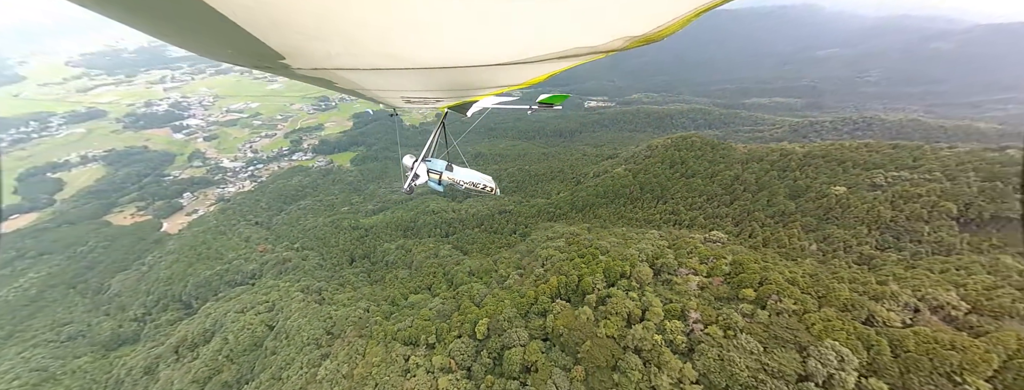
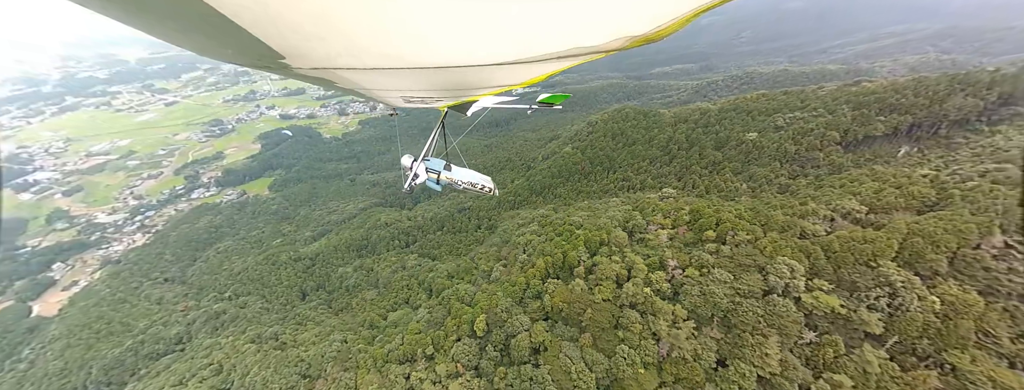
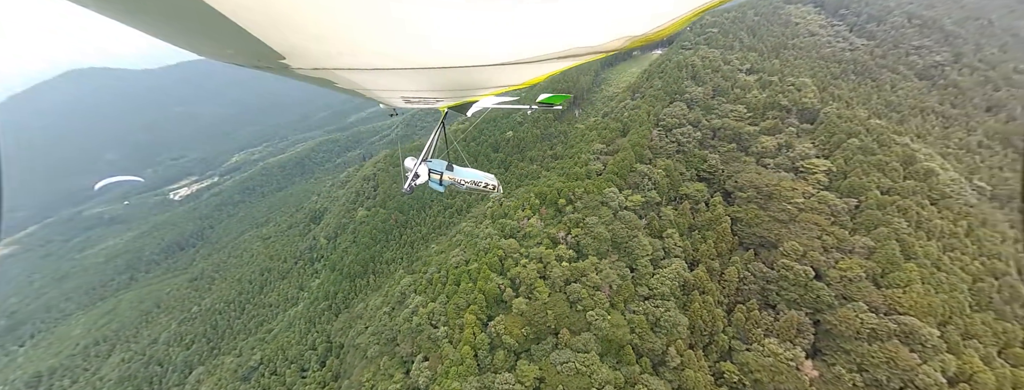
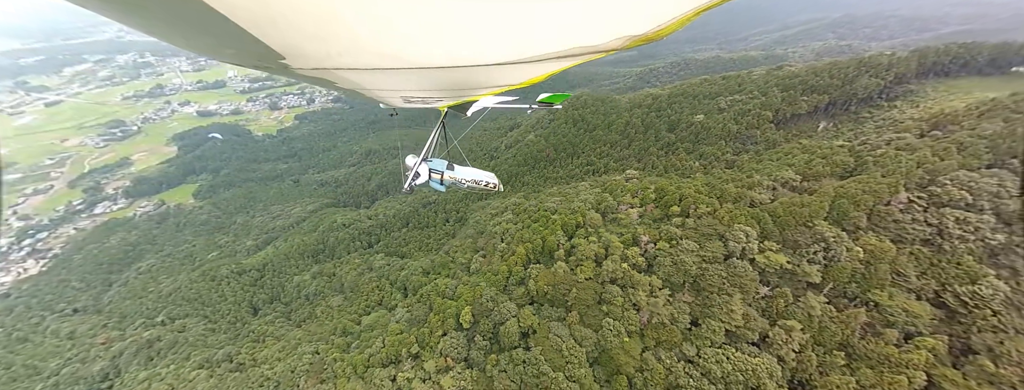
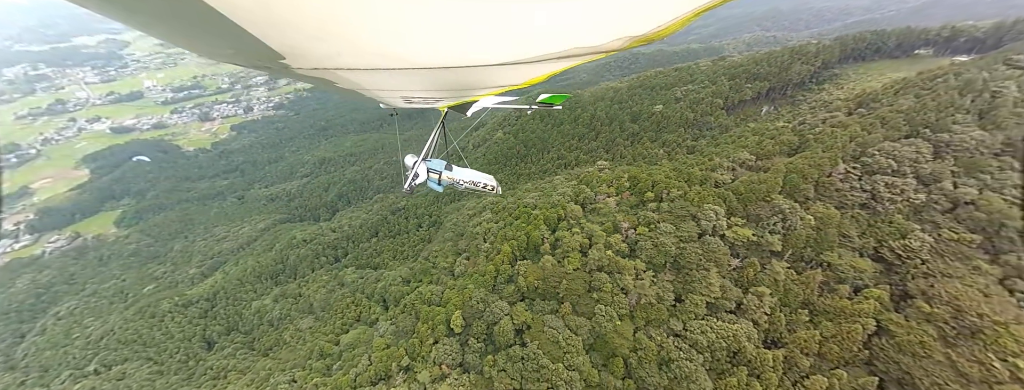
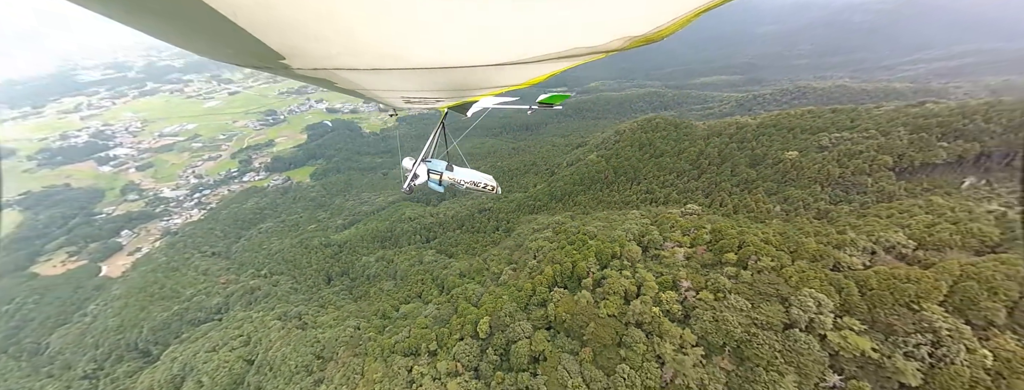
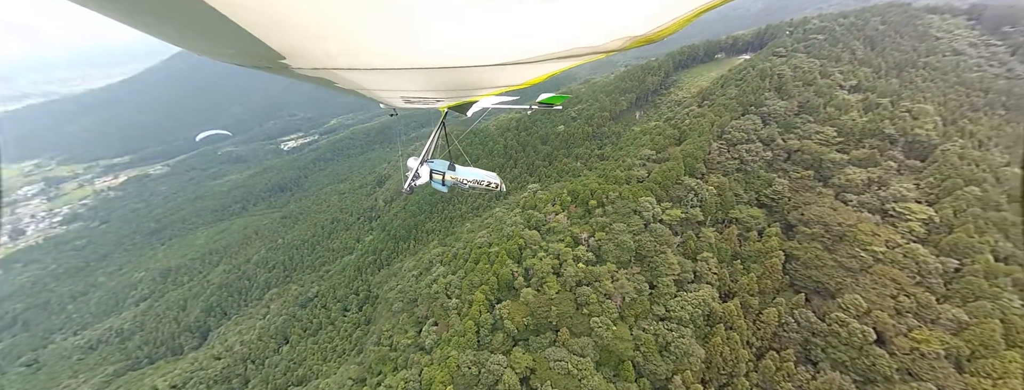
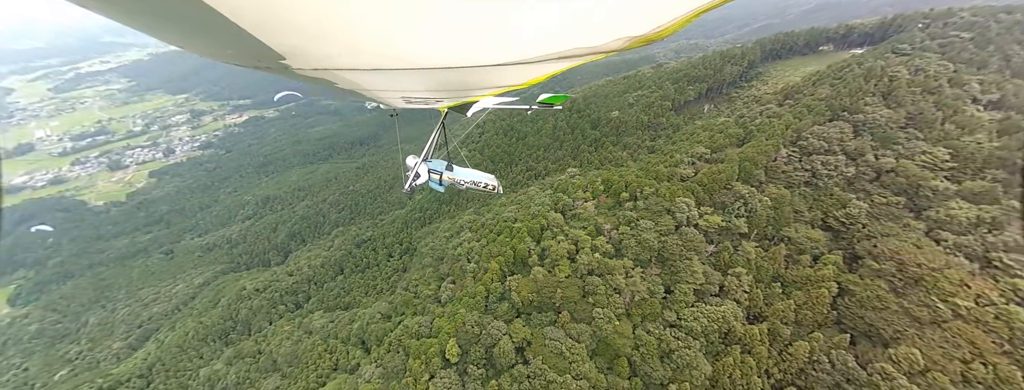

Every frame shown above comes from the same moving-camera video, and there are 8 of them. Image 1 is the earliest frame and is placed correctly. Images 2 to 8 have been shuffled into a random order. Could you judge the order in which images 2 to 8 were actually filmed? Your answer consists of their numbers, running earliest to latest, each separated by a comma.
6, 2, 4, 5, 8, 7, 3
